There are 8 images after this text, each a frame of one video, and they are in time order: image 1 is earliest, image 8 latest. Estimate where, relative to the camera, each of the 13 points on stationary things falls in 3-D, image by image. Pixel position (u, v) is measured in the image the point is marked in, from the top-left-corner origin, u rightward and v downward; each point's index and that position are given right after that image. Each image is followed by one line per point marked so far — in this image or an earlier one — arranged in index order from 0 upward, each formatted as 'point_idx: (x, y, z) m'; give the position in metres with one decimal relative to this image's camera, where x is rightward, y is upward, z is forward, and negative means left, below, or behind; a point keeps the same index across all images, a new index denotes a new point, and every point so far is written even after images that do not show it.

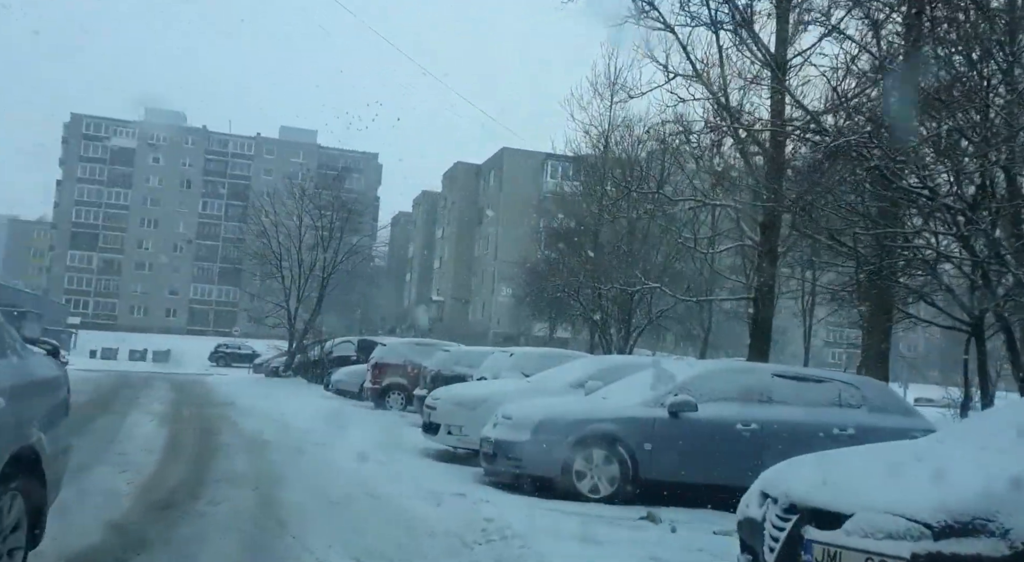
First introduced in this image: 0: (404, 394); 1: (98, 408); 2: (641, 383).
0: (-2.1, -2.2, +17.3) m
1: (-7.1, -2.1, +15.2) m
2: (+1.3, -1.0, +9.0) m
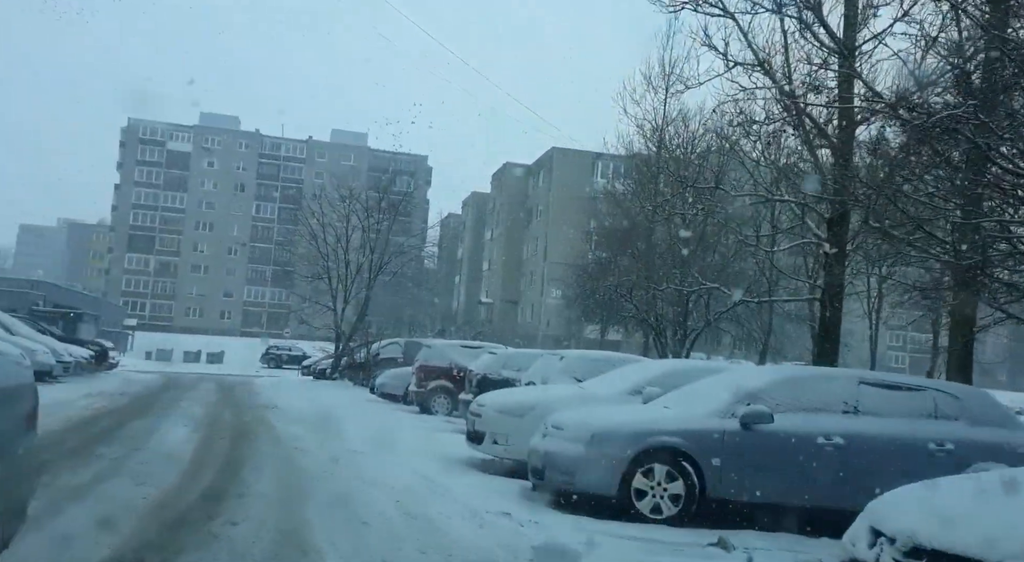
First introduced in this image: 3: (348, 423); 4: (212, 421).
0: (-1.2, -2.2, +16.6) m
1: (-6.3, -2.1, +14.7) m
2: (+1.8, -1.0, +8.1) m
3: (-2.5, -2.1, +13.2) m
4: (-4.3, -2.0, +12.8) m
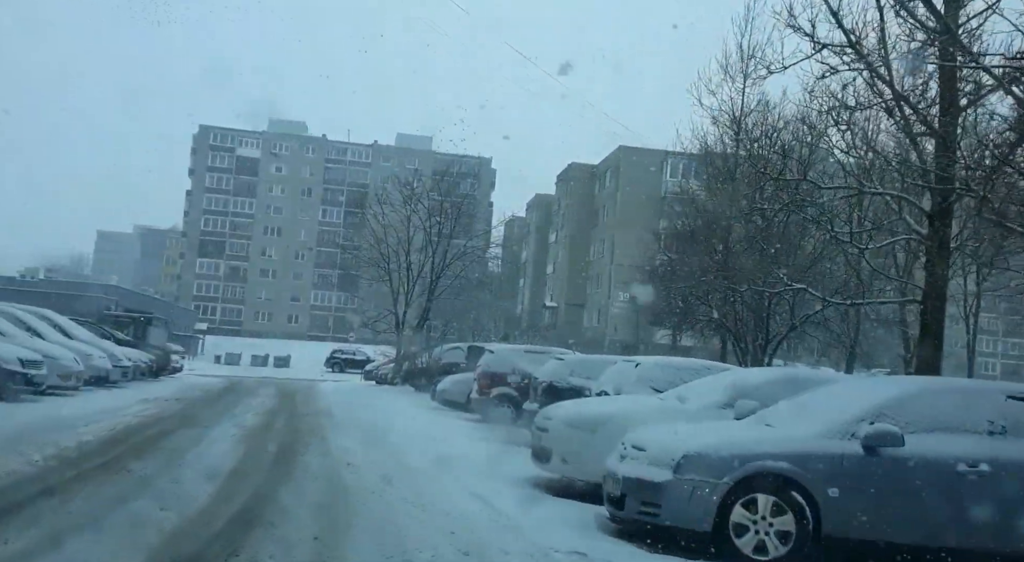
0: (0.0, -2.2, +15.6) m
1: (-5.2, -2.1, +14.1) m
2: (+2.4, -1.0, +6.9) m
3: (-1.5, -2.1, +12.3) m
4: (-3.4, -2.0, +12.0) m
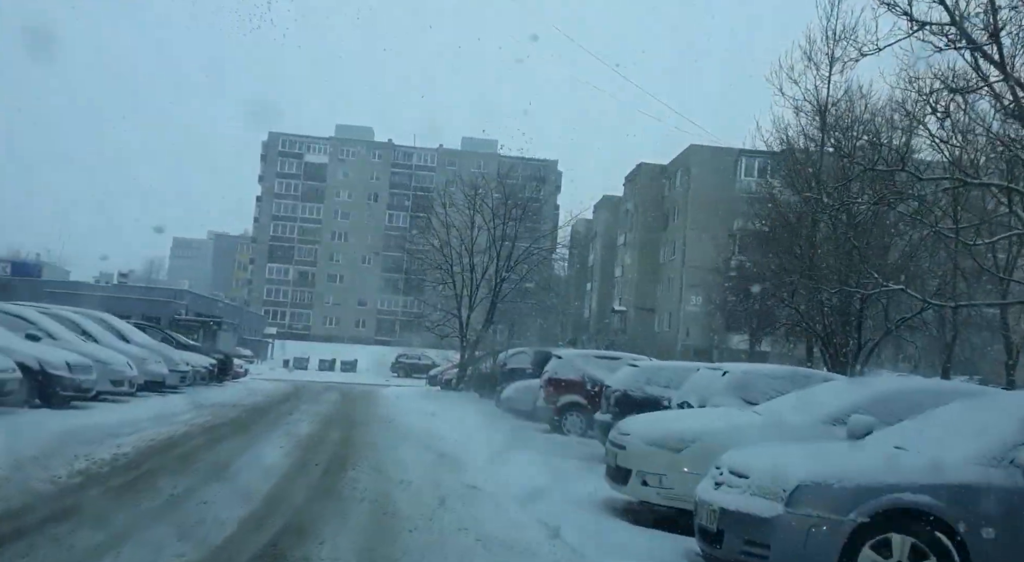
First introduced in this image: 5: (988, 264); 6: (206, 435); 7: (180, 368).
0: (+1.2, -2.2, +14.5) m
1: (-4.1, -2.1, +13.4) m
2: (+2.9, -0.9, +5.6) m
3: (-0.6, -2.1, +11.3) m
4: (-2.5, -2.0, +11.2) m
5: (+9.6, +0.3, +17.9) m
6: (-3.8, -1.9, +10.9) m
7: (-6.7, -1.8, +17.9) m
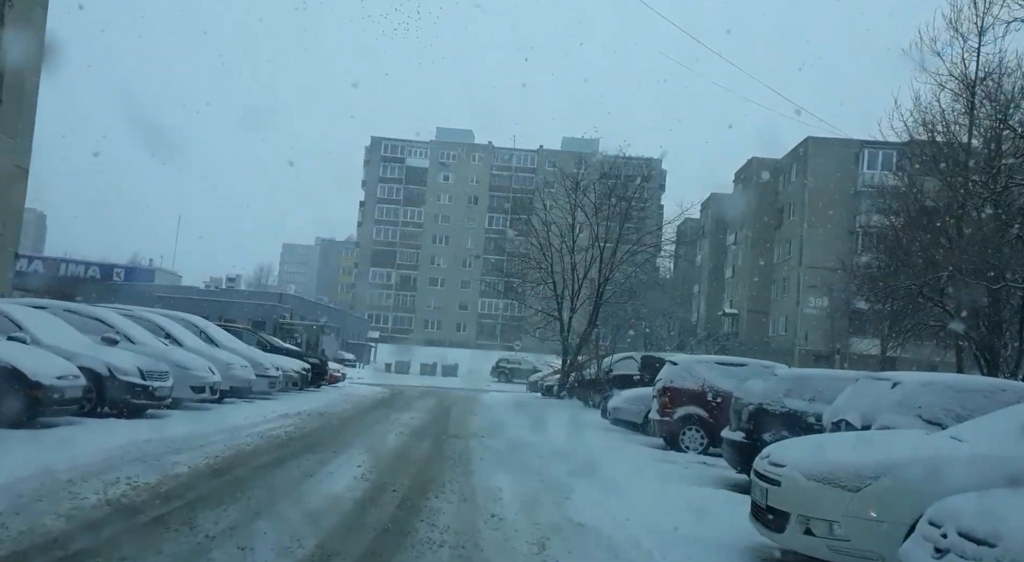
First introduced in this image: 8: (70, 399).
0: (+2.7, -2.2, +12.7) m
1: (-2.6, -2.1, +12.2) m
2: (+3.4, -0.8, +3.7) m
3: (+0.7, -2.1, +9.7) m
4: (-1.3, -1.9, +9.9) m
5: (+11.5, +0.4, +15.1) m
6: (-2.6, -1.9, +9.7) m
7: (-4.7, -1.8, +17.0) m
8: (-4.9, -1.3, +9.8) m
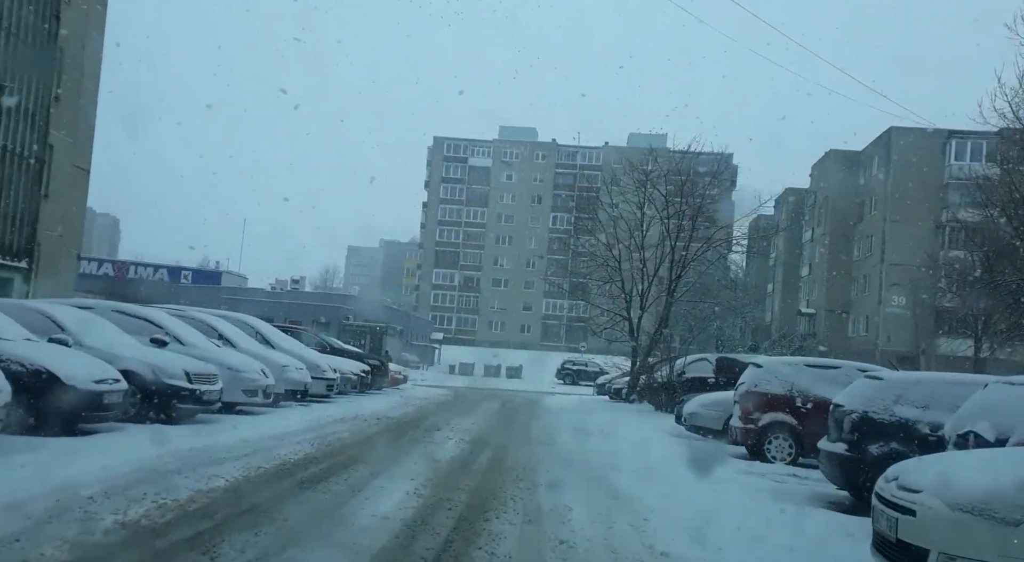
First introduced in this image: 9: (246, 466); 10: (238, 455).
0: (+3.6, -2.1, +11.5) m
1: (-1.7, -2.1, +11.4) m
2: (+3.7, -0.7, +2.5) m
3: (+1.3, -2.0, +8.7) m
4: (-0.6, -1.9, +9.0) m
5: (+12.6, +0.6, +13.3) m
6: (-1.9, -1.8, +8.9) m
7: (-3.4, -1.8, +16.4) m
8: (-4.2, -1.3, +9.2) m
9: (-2.5, -1.7, +8.2) m
10: (-2.7, -1.7, +8.8) m
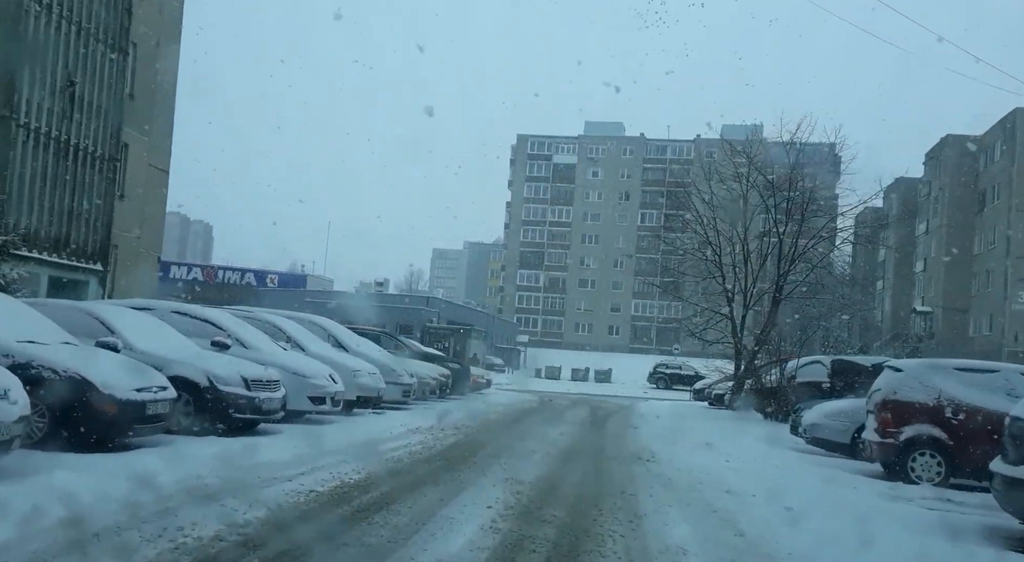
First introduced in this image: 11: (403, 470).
0: (+4.7, -2.0, +9.7) m
1: (-0.7, -2.0, +10.1) m
2: (+3.8, -0.6, +0.8) m
3: (+2.2, -1.9, +7.2) m
4: (+0.3, -1.8, +7.6) m
5: (+13.7, +0.8, +10.6) m
6: (-1.0, -1.7, +7.7) m
7: (-1.9, -1.7, +15.2) m
8: (-3.3, -1.2, +8.1) m
9: (-1.7, -1.6, +7.0) m
10: (-1.9, -1.7, +7.6) m
11: (-1.0, -1.8, +8.1) m
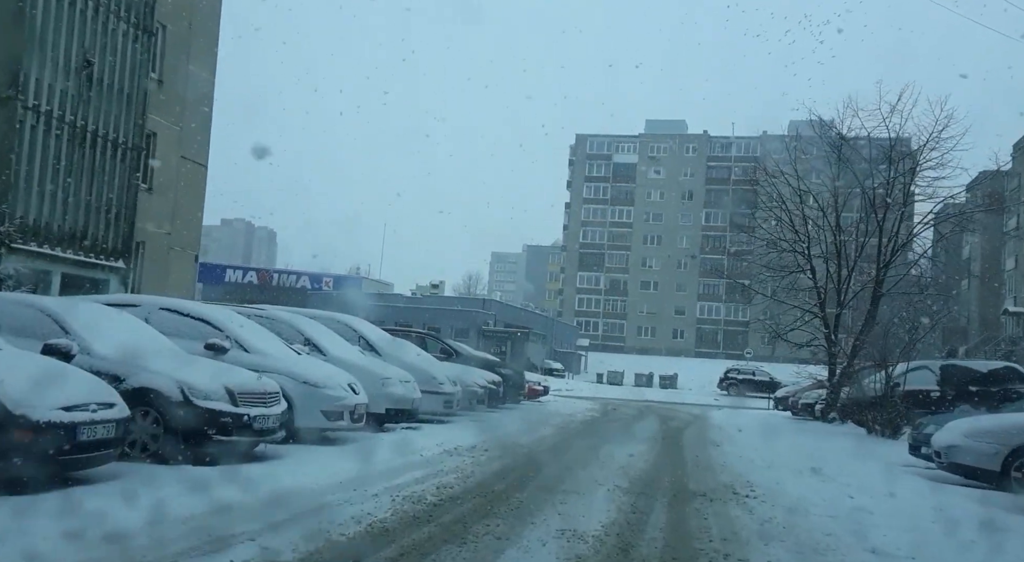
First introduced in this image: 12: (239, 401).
0: (+5.2, -1.8, +7.2) m
1: (-0.1, -1.9, +8.0) m
2: (+3.7, -0.4, -1.6) m
3: (+2.5, -1.7, +4.9) m
4: (+0.6, -1.6, +5.4) m
5: (+14.2, +1.0, +7.6) m
6: (-0.7, -1.6, +5.6) m
7: (-1.0, -1.6, +13.2) m
8: (-2.9, -1.1, +6.2) m
9: (-1.4, -1.5, +4.9) m
10: (-1.5, -1.5, +5.6) m
11: (-0.6, -1.6, +6.0) m
12: (-2.4, -1.0, +7.8) m
